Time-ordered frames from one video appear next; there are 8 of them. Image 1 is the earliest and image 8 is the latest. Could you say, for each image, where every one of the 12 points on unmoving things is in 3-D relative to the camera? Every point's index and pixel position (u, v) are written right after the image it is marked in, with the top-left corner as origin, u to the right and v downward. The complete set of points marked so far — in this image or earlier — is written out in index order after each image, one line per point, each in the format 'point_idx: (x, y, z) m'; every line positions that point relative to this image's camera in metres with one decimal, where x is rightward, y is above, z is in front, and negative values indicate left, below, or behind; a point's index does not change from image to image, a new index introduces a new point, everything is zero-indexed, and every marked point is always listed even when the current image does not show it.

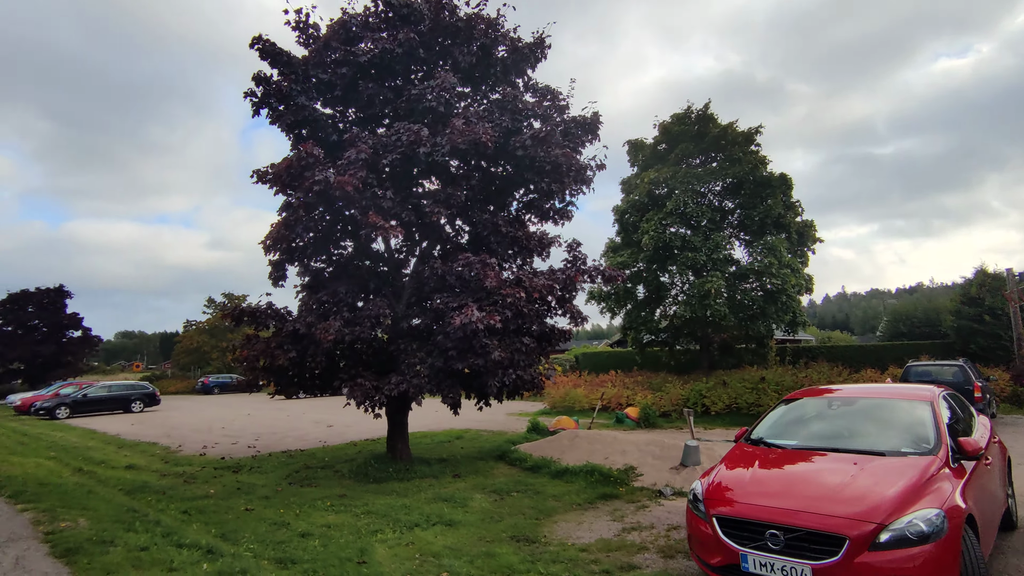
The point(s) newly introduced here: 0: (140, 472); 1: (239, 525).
0: (-7.0, -3.4, +10.8) m
1: (-3.0, -2.6, +6.4) m
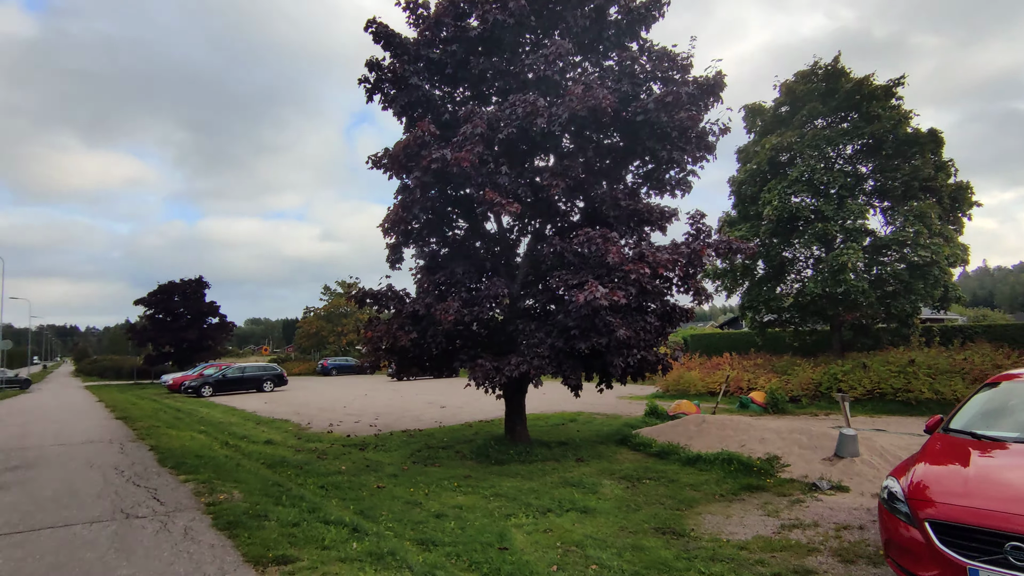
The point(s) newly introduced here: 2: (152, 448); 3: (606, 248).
0: (-4.7, -3.2, +11.5) m
1: (-1.5, -2.4, +6.5) m
2: (-5.2, -2.3, +8.3) m
3: (+1.4, +0.6, +8.6) m
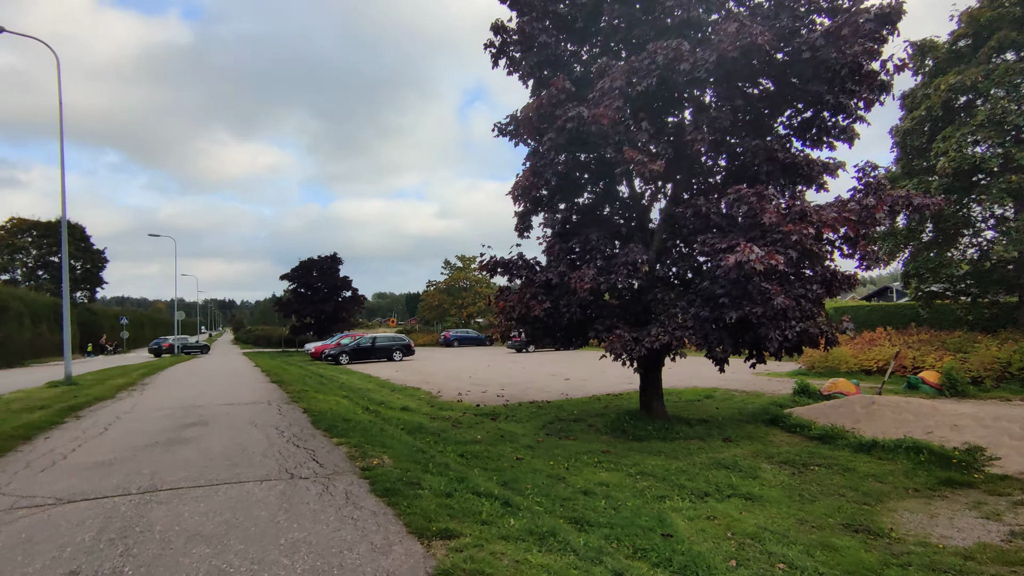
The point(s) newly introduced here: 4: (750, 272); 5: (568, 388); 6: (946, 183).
0: (-2.0, -2.6, +11.9) m
1: (+0.1, -2.0, +6.3) m
2: (-3.1, -1.9, +8.7) m
3: (+3.3, +1.1, +7.7) m
4: (+3.0, +0.2, +7.3) m
5: (+1.6, -2.9, +16.7) m
6: (+12.2, +3.0, +16.2) m
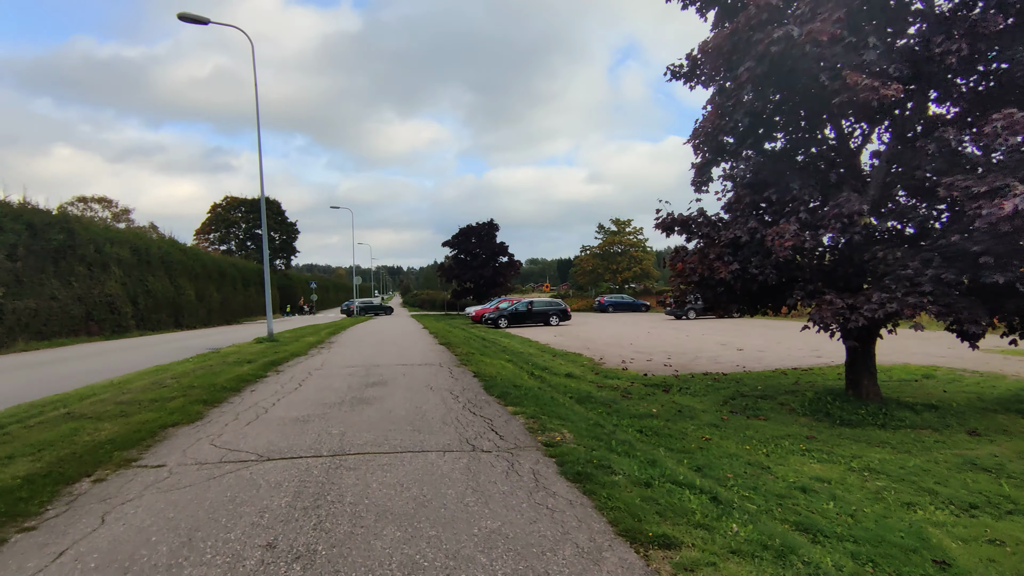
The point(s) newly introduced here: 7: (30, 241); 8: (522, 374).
0: (+1.3, -1.8, +11.5) m
1: (+1.9, -1.6, +5.5) m
2: (-0.6, -1.3, +8.7) m
3: (+5.4, +1.6, +5.8) m
4: (+5.0, +0.6, +5.6) m
5: (+6.1, -1.9, +15.2) m
6: (+16.1, +3.9, +11.7) m
7: (-13.1, +1.3, +15.6) m
8: (+0.2, -1.6, +10.7) m
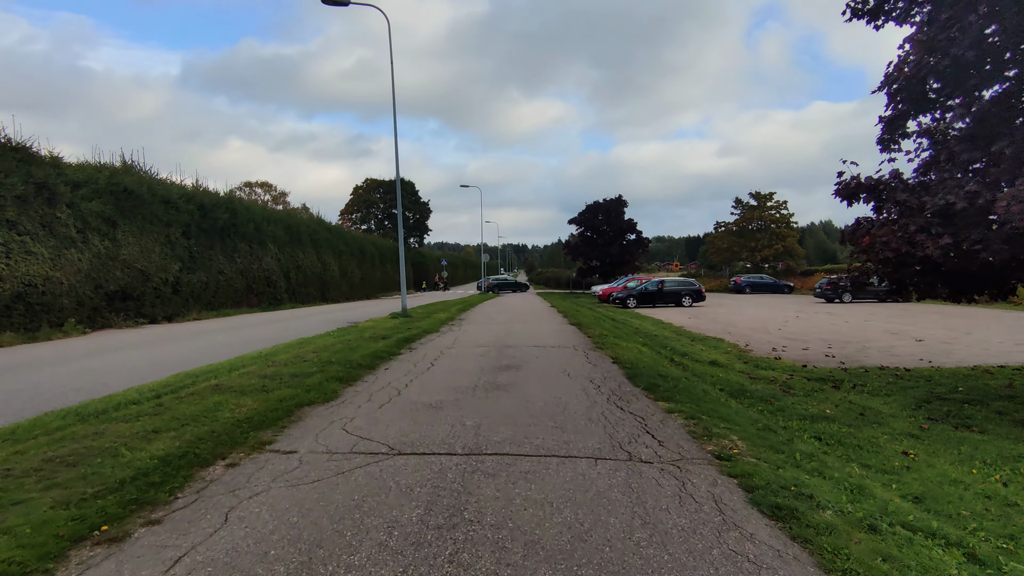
0: (+3.8, -1.5, +10.3) m
1: (+3.1, -1.5, +4.3) m
2: (+1.4, -1.0, +7.9) m
3: (+6.6, +1.7, +3.8) m
4: (+6.2, +0.8, +3.6) m
5: (+9.3, -1.4, +12.9) m
6: (+18.4, +4.1, +7.1) m
7: (-9.3, +2.0, +17.3) m
8: (+2.5, -1.2, +9.8) m
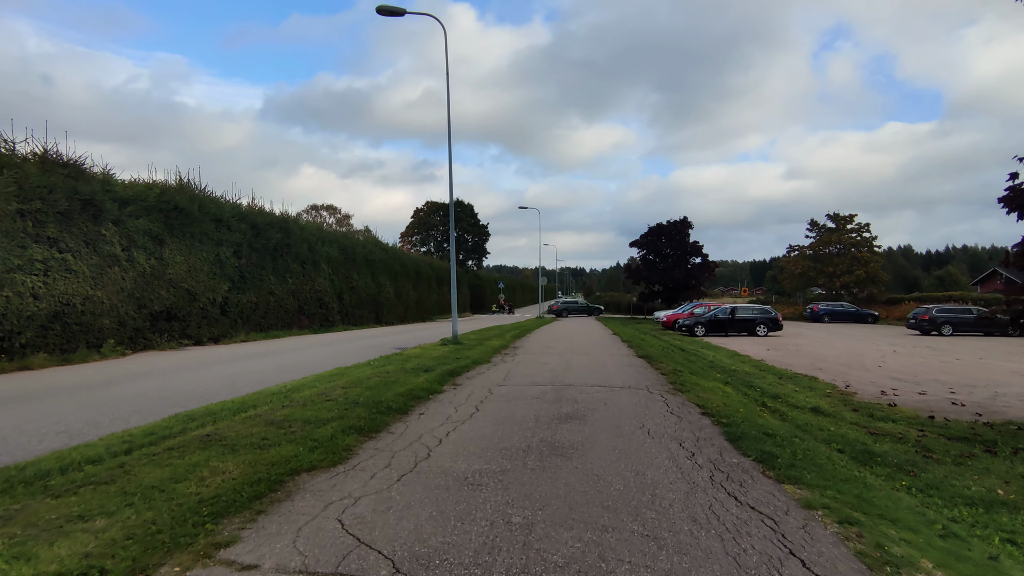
0: (+4.7, -1.9, +8.5) m
1: (+3.5, -1.7, +2.6) m
2: (+2.1, -1.3, +6.4) m
3: (+6.9, +1.4, +1.9) m
4: (+6.5, +0.5, +1.7) m
5: (+10.4, -2.1, +10.6) m
6: (+19.0, +3.5, +4.1) m
7: (-7.6, +1.4, +16.9) m
8: (+3.4, -1.7, +8.1) m
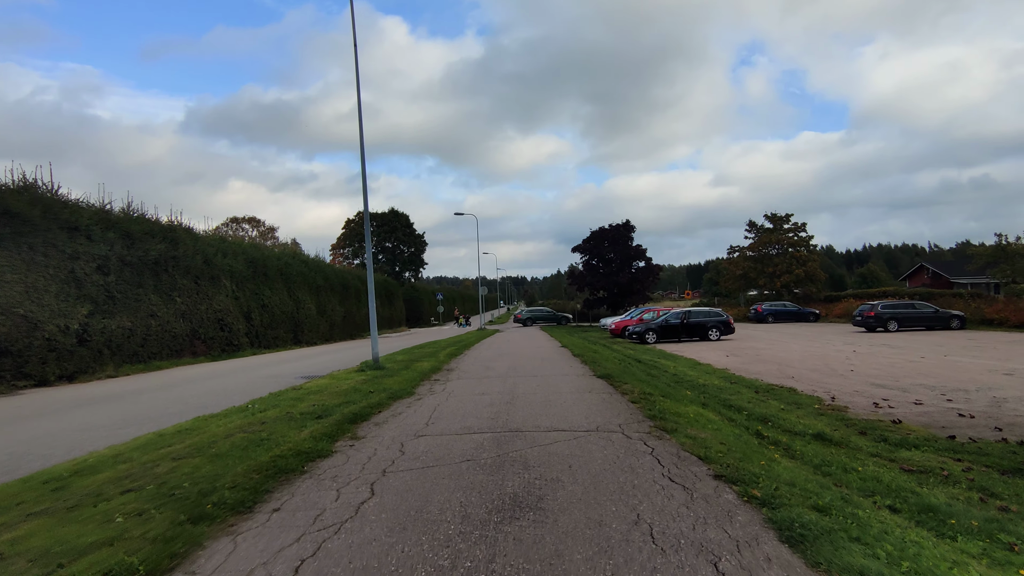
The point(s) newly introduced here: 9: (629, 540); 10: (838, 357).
0: (+3.9, -1.9, +6.7) m
1: (+3.2, -1.6, +0.8) m
2: (+1.5, -1.3, +4.4) m
3: (+6.7, +1.7, +0.4) m
4: (+6.2, +0.8, +0.3) m
5: (+9.4, -1.9, +9.4) m
6: (+18.3, +4.1, +3.9) m
7: (-9.3, +0.9, +13.9) m
8: (+2.6, -1.7, +6.3) m
9: (+0.6, -1.3, +2.9) m
10: (+9.2, -2.0, +16.4) m
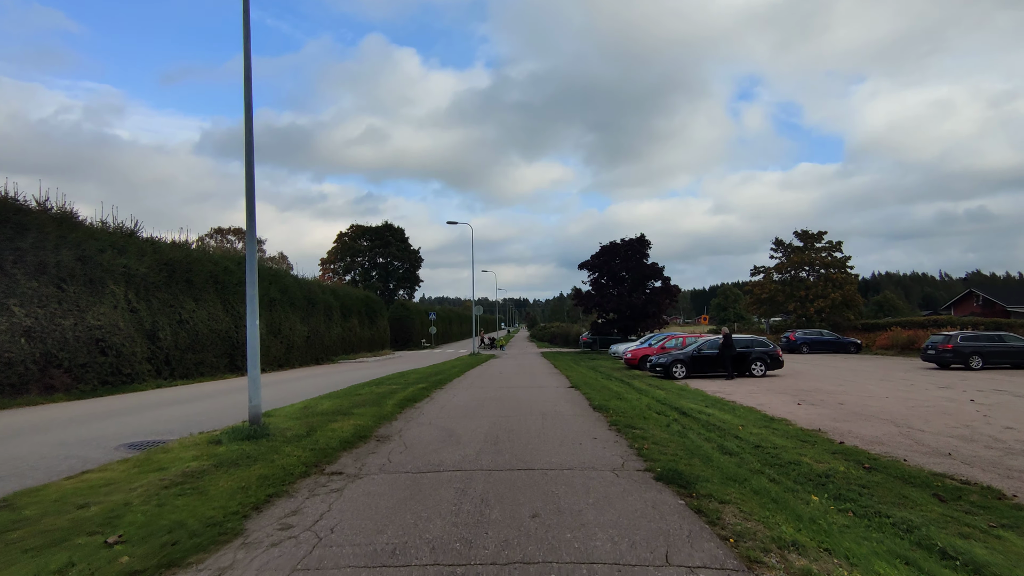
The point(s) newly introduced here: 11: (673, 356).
0: (+3.7, -1.9, +1.8) m
1: (+3.0, -1.4, -4.1) m
2: (+1.2, -1.2, -0.5) m
3: (+6.4, +1.8, -4.4) m
4: (+6.0, +0.9, -4.6) m
5: (+9.1, -2.1, +4.4) m
6: (+18.2, +3.9, -0.9) m
7: (-9.5, +0.8, +9.1) m
8: (+2.4, -1.6, +1.3) m
9: (+0.3, -1.1, -2.0) m
10: (+9.0, -2.5, +11.4) m
11: (+5.5, -2.3, +19.7) m
